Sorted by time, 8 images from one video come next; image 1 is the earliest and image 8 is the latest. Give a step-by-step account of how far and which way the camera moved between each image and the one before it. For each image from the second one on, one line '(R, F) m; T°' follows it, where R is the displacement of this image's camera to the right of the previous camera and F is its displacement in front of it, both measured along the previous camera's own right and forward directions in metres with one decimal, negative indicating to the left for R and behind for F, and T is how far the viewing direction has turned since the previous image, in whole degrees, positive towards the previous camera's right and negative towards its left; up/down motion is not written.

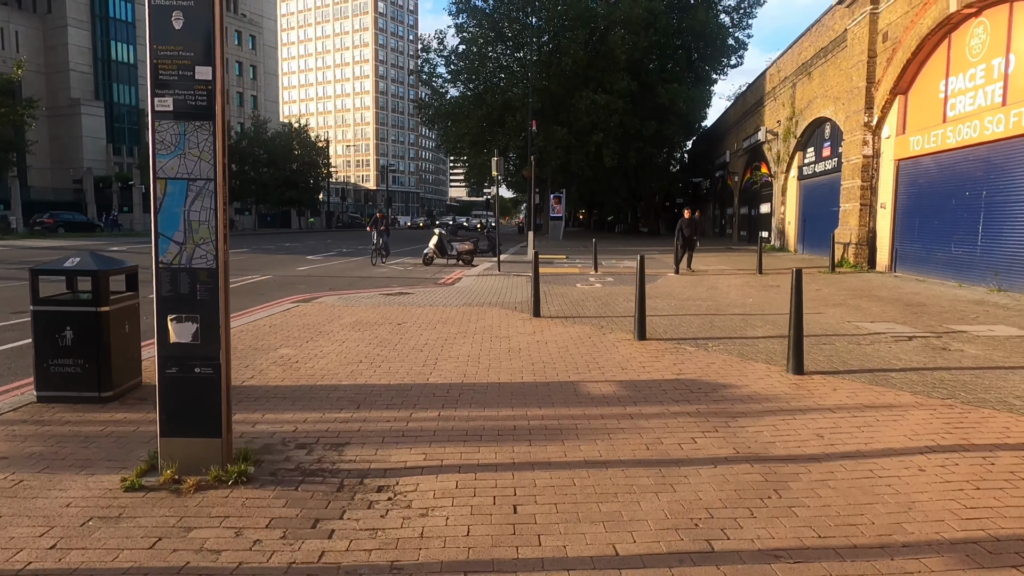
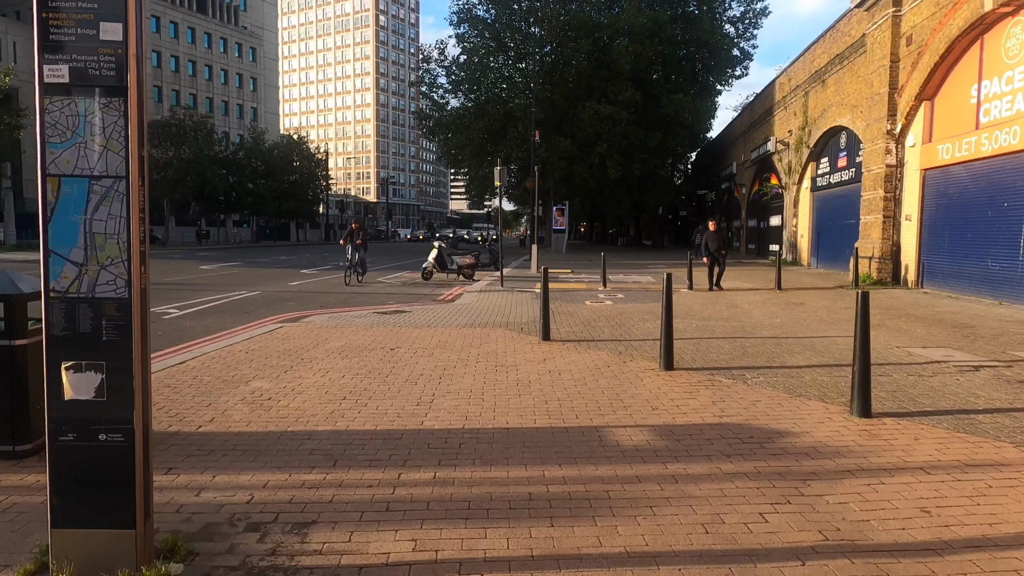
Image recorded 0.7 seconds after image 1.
(-0.1, +1.0) m; 0°
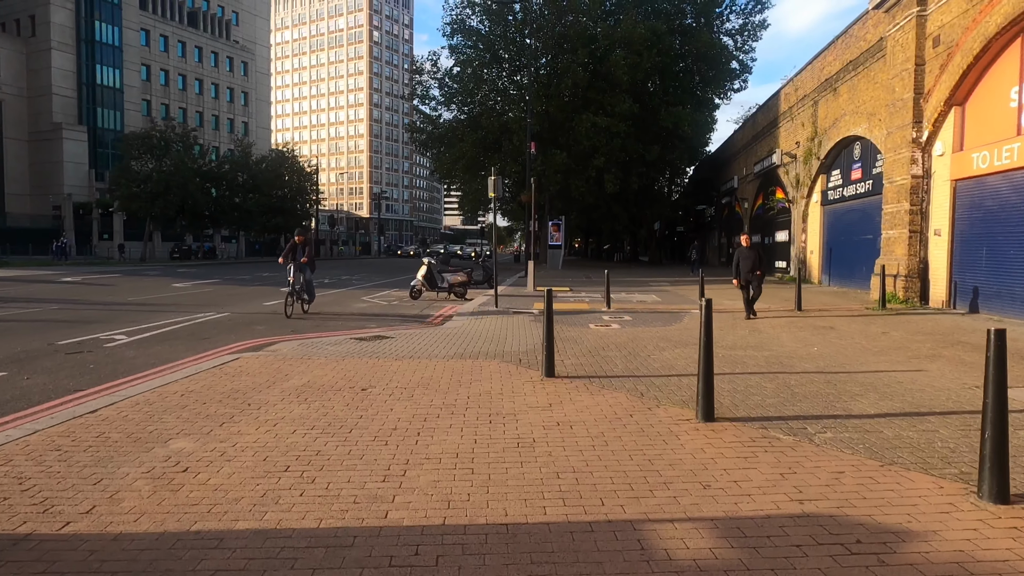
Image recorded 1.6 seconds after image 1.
(0.0, +1.5) m; +1°
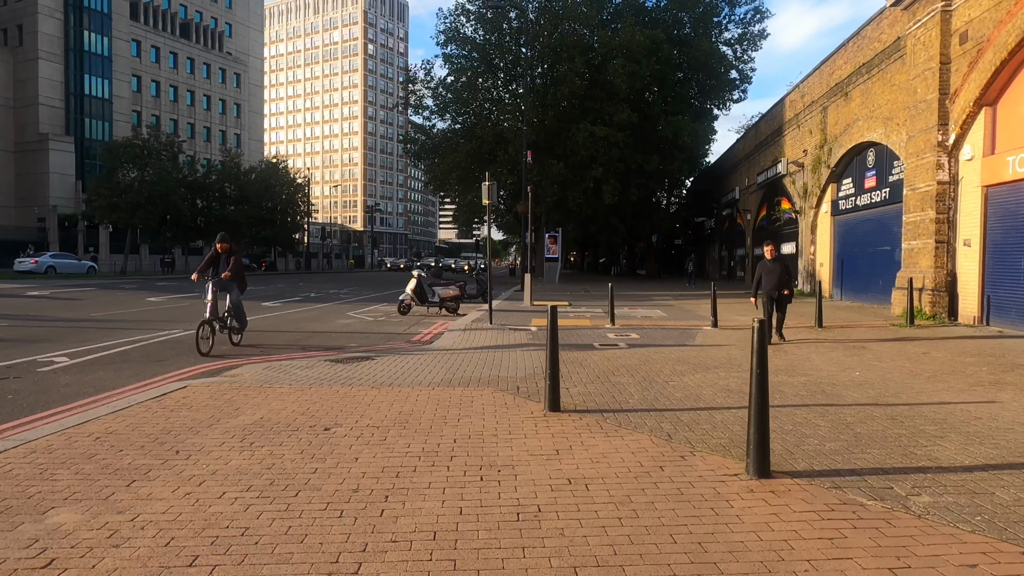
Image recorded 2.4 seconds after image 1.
(0.0, +1.2) m; 0°
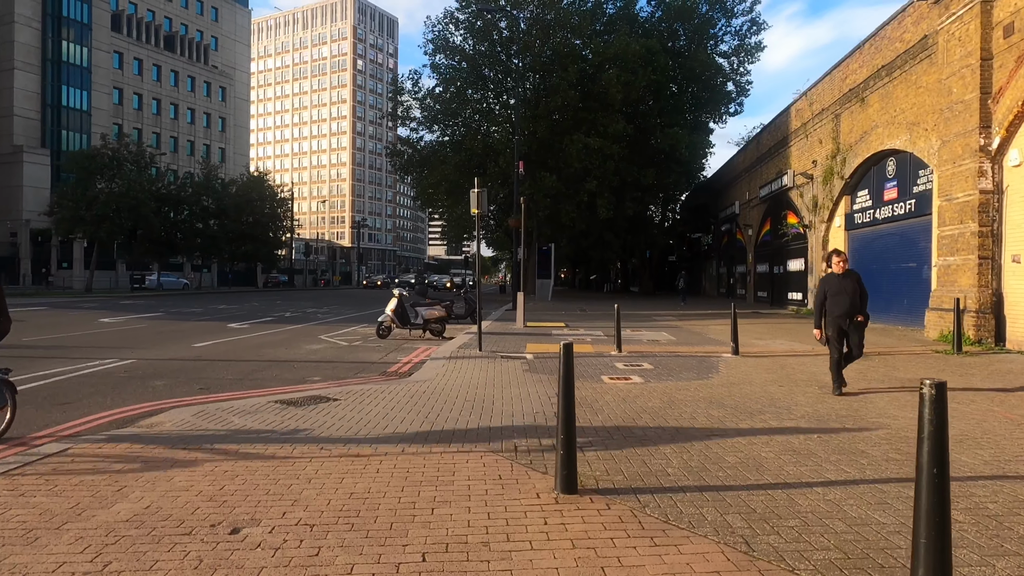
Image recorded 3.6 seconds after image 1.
(-0.1, +1.8) m; +1°
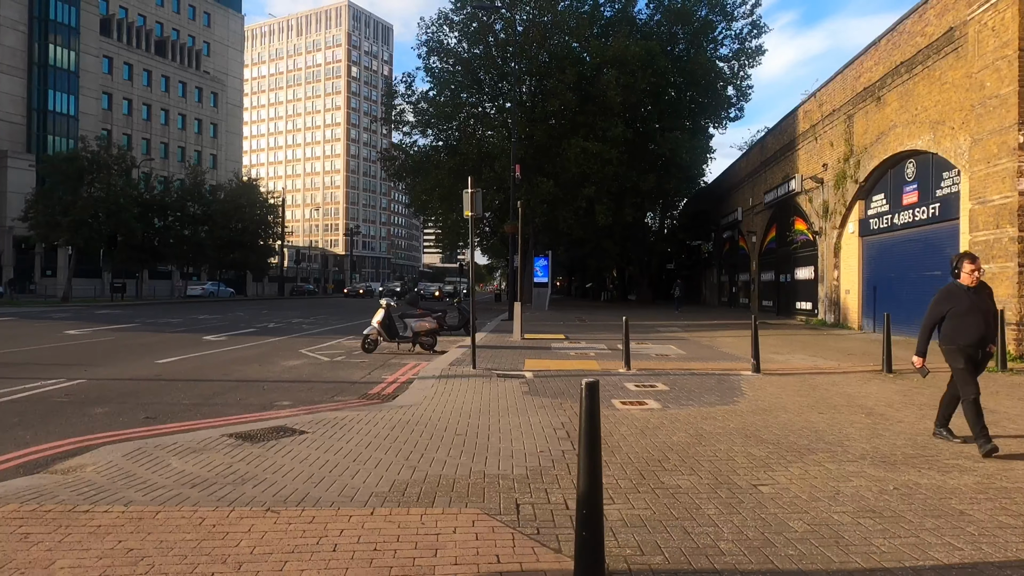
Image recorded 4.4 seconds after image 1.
(0.0, +1.2) m; 0°
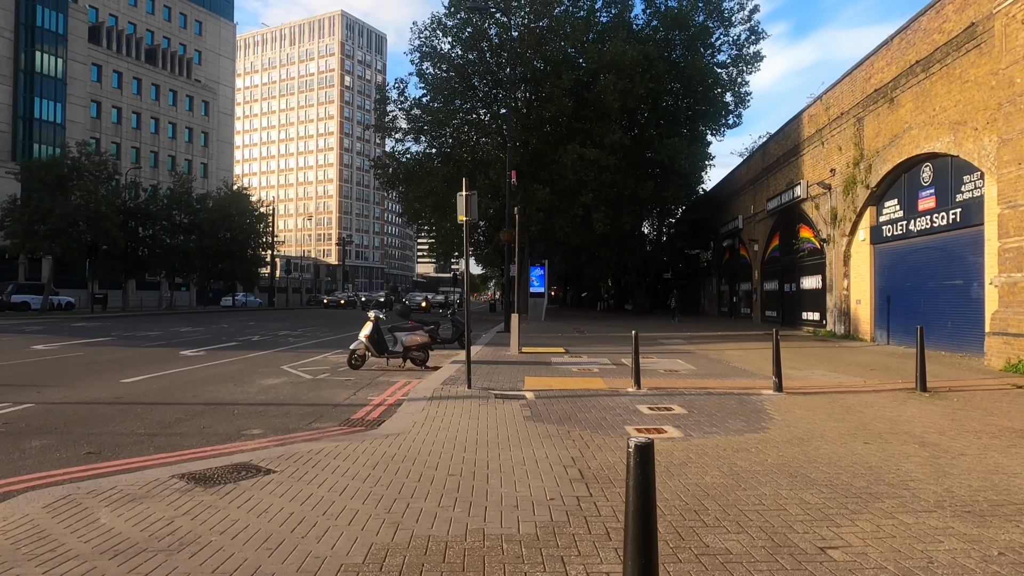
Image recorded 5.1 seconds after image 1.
(-0.1, +1.0) m; +1°
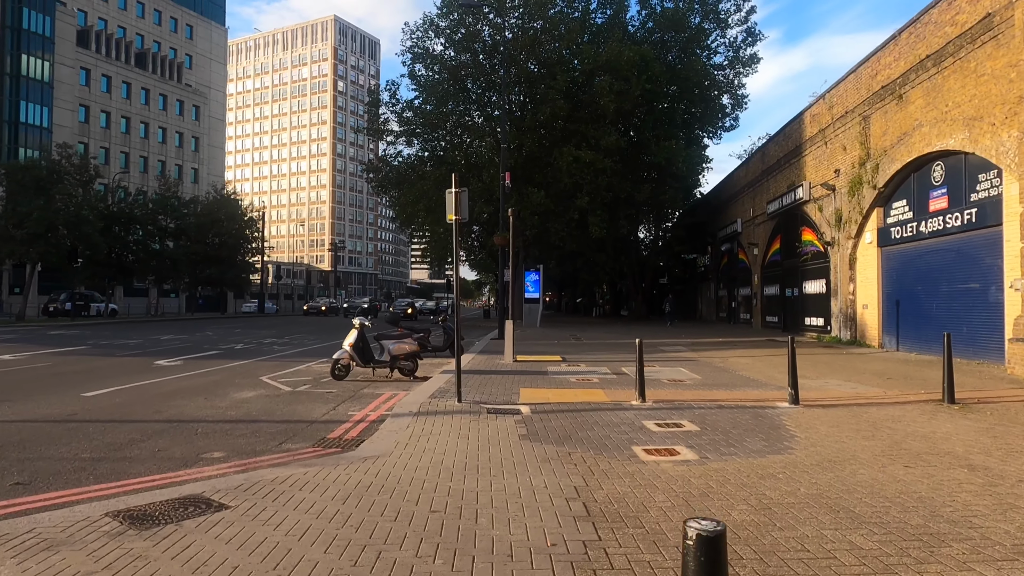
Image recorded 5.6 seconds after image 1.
(0.0, +0.8) m; 0°
